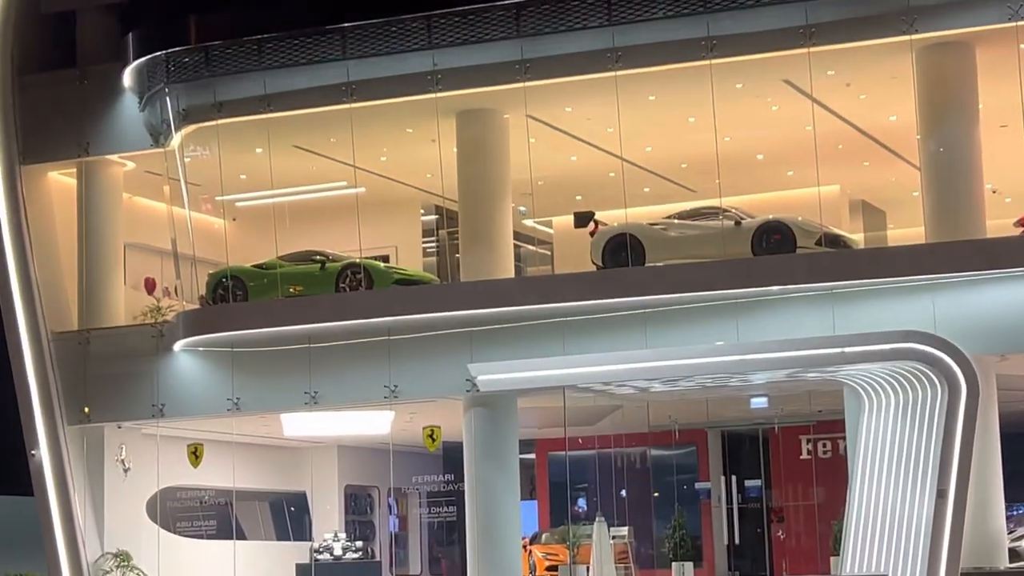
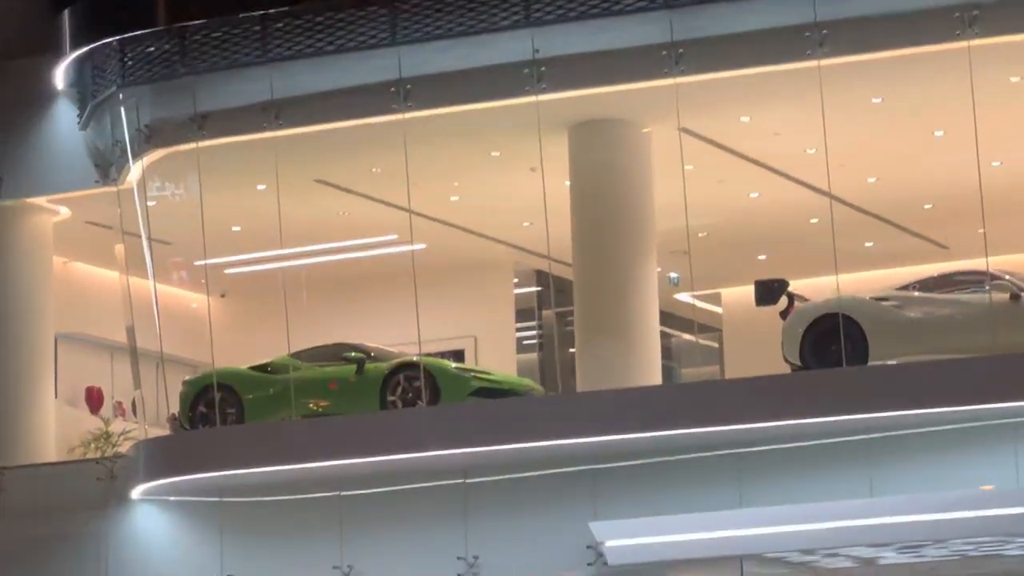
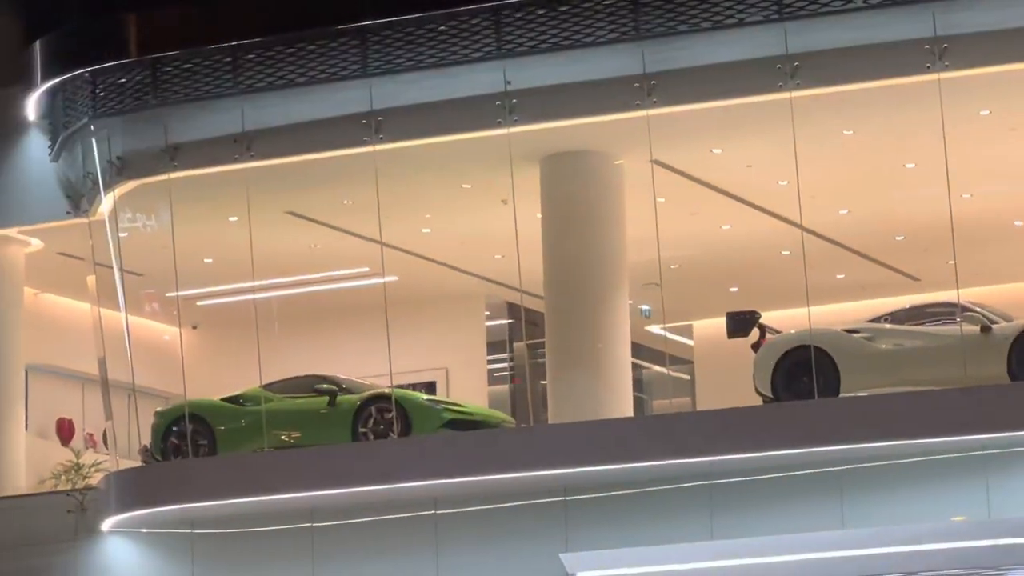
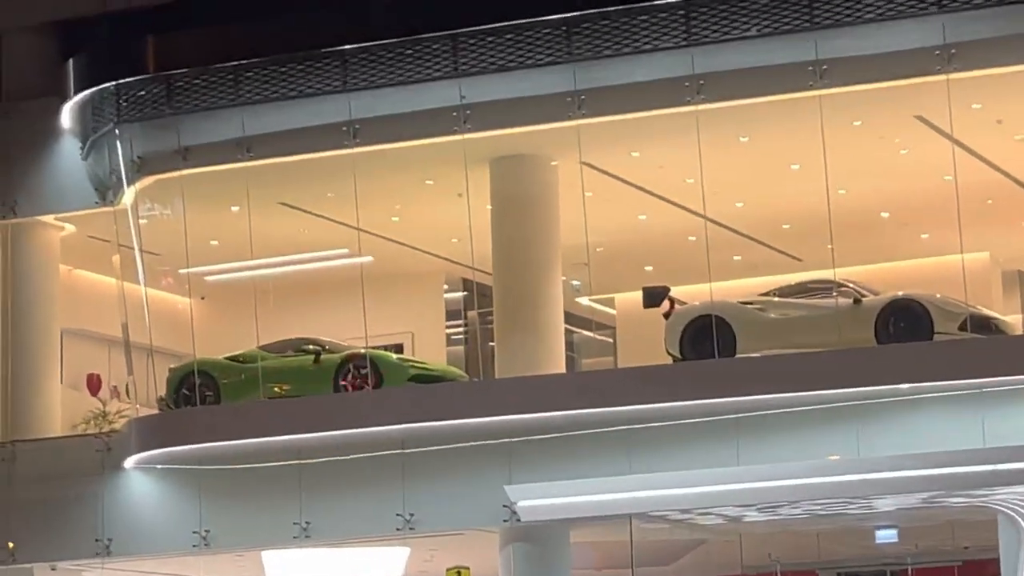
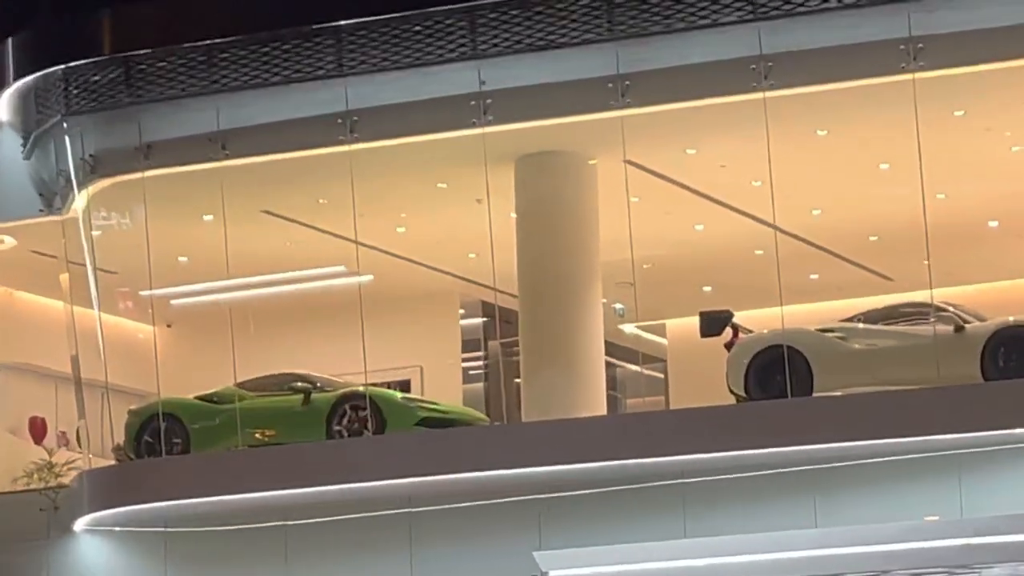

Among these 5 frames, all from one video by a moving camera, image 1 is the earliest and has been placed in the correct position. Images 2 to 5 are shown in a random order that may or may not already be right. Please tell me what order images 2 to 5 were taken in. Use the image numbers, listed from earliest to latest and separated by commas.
4, 5, 3, 2
